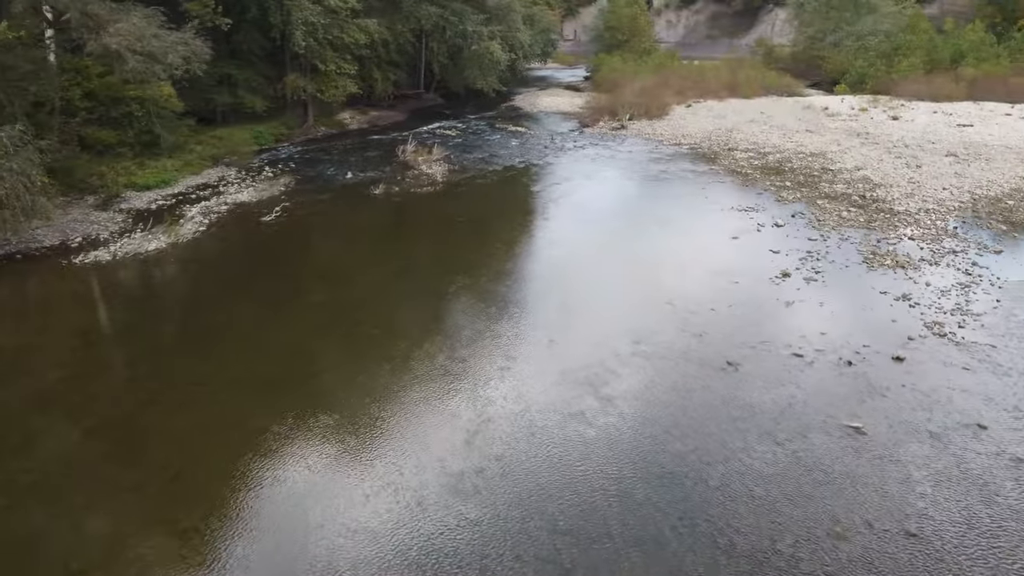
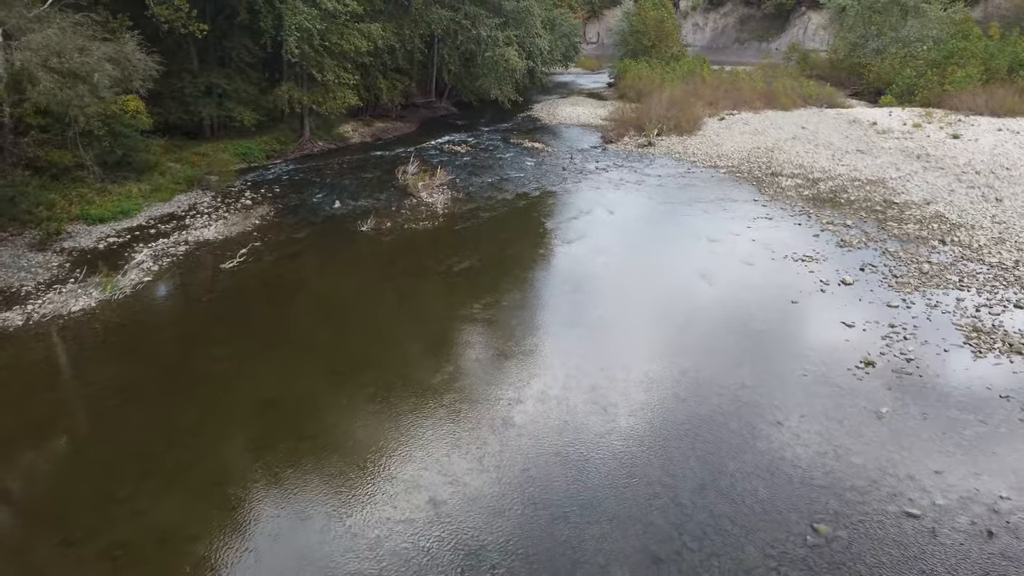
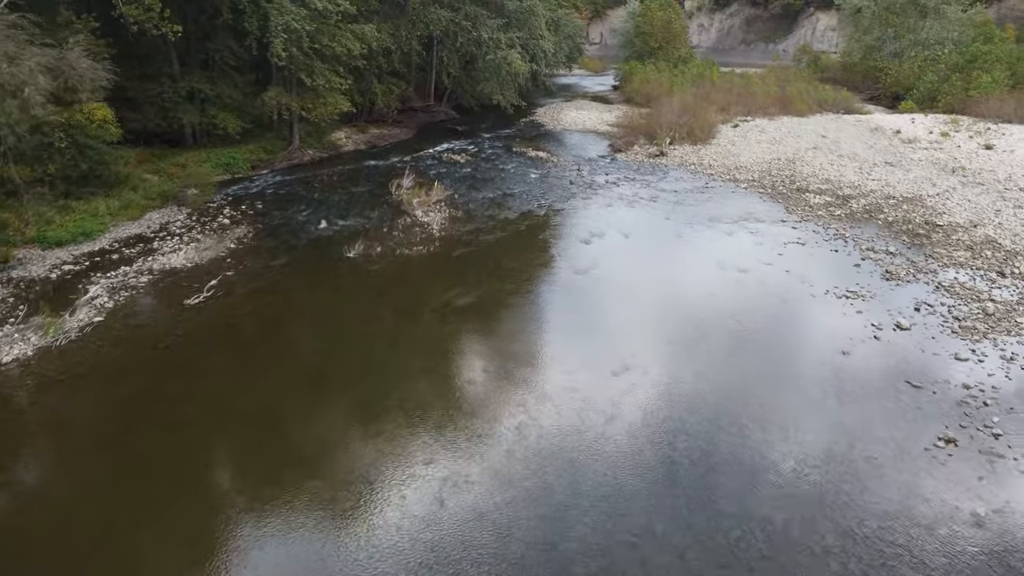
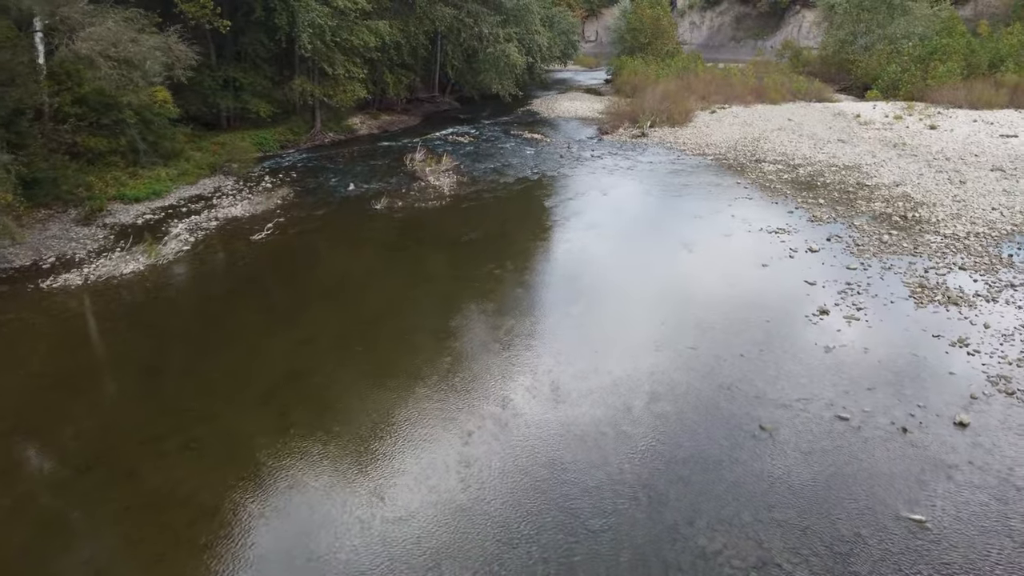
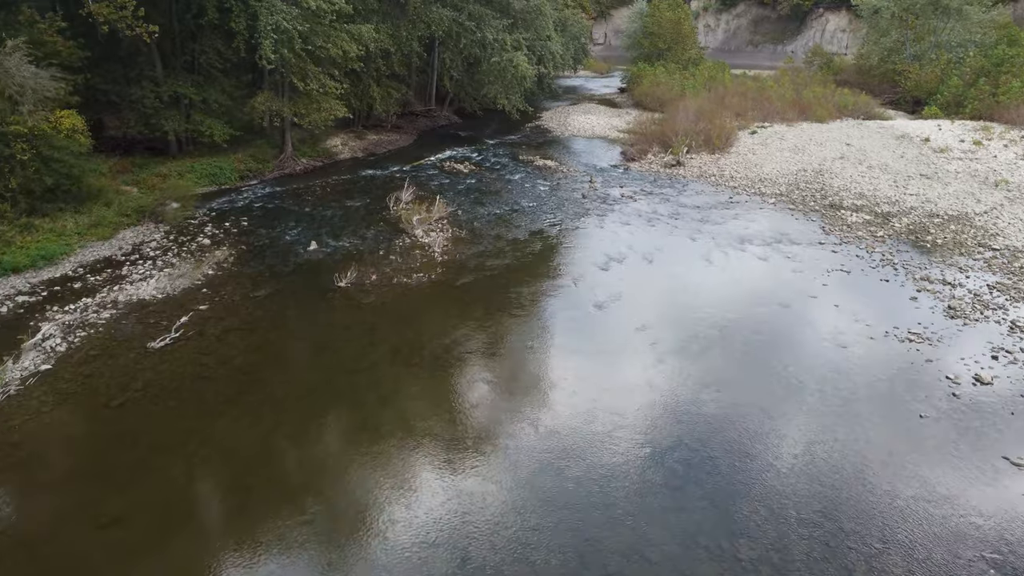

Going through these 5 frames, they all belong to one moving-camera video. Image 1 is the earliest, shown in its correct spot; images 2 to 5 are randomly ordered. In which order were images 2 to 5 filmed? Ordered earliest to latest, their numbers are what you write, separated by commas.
4, 2, 3, 5
